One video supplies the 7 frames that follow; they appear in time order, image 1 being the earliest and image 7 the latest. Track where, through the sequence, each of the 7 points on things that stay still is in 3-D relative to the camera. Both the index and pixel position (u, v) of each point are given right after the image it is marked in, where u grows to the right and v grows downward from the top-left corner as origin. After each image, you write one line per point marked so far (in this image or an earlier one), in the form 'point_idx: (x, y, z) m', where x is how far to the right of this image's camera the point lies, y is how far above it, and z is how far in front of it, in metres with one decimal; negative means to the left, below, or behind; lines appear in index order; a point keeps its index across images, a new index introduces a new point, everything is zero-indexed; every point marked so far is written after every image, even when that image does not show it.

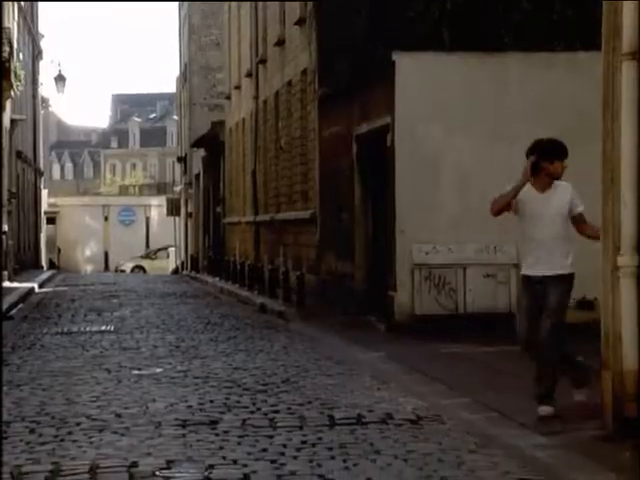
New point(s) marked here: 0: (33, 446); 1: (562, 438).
0: (-1.2, -0.8, +5.6) m
1: (+1.0, -0.8, +5.5) m
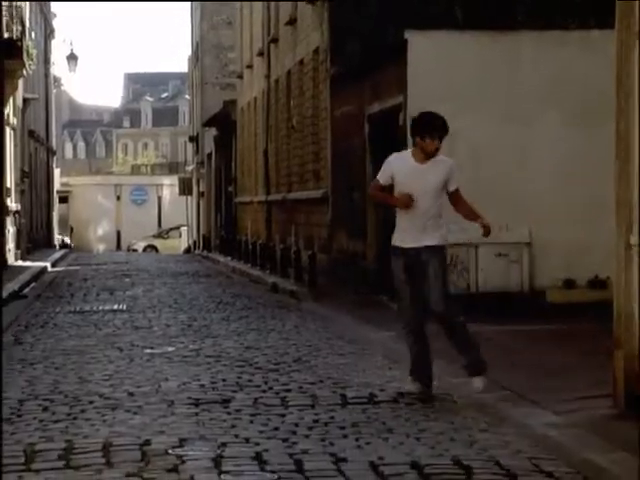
0: (-1.1, -0.7, +5.6) m
1: (+1.0, -0.7, +5.5) m
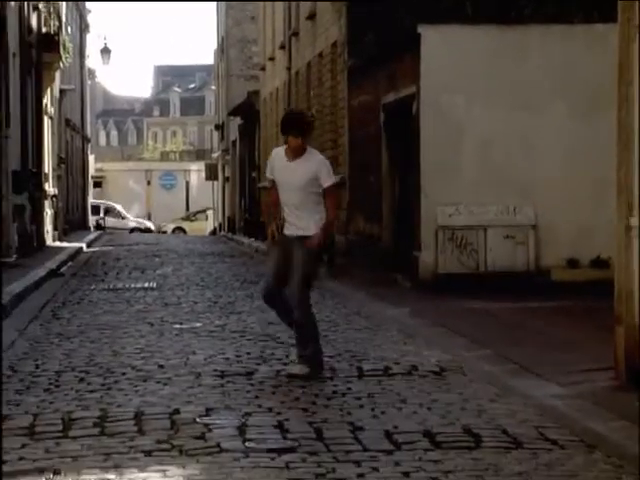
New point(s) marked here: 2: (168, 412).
0: (-1.0, -0.7, +6.0) m
1: (+1.1, -0.6, +5.9) m
2: (-0.6, -0.7, +5.7) m
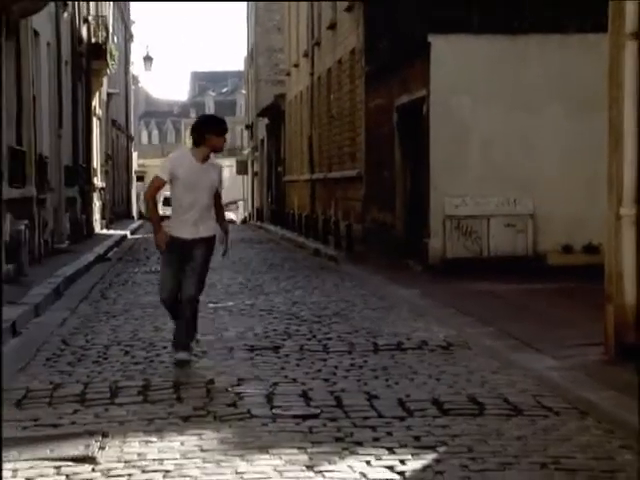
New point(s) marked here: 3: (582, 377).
0: (-0.9, -0.6, +6.6) m
1: (+1.2, -0.6, +6.5) m
2: (-0.5, -0.7, +6.4) m
3: (+1.2, -0.6, +6.3) m
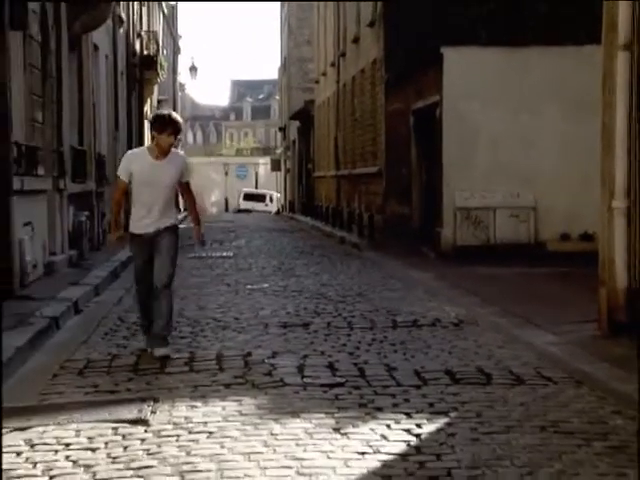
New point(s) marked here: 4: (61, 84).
0: (-0.8, -0.6, +7.5) m
1: (+1.3, -0.5, +7.2) m
2: (-0.4, -0.6, +7.2) m
3: (+1.4, -0.6, +7.1) m
4: (-2.1, +1.3, +11.1) m
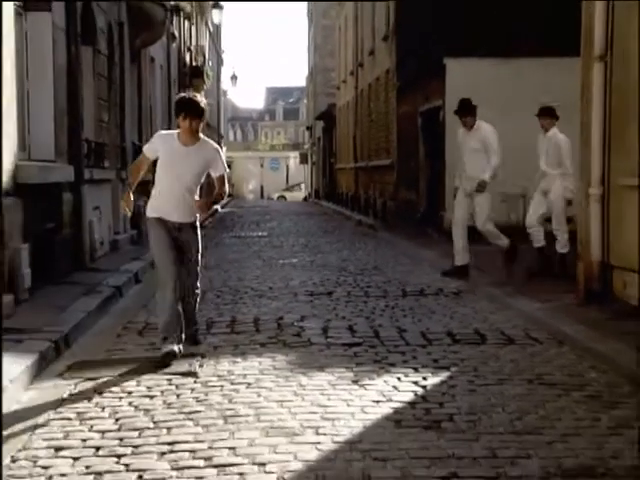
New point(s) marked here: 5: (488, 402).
0: (-0.7, -0.4, +8.7) m
1: (+1.5, -0.4, +8.5) m
2: (-0.3, -0.5, +8.5) m
3: (+1.5, -0.5, +8.3) m
4: (-1.9, +1.4, +12.4) m
5: (+0.9, -0.9, +7.2) m
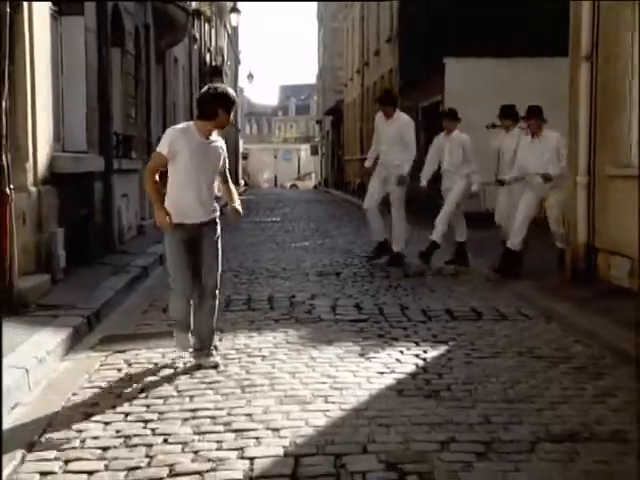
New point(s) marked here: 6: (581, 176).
0: (-0.6, -0.3, +9.5) m
1: (+1.5, -0.3, +9.2) m
2: (-0.2, -0.4, +9.2) m
3: (+1.5, -0.4, +9.1) m
4: (-1.8, +1.5, +13.2) m
5: (+1.0, -0.8, +8.0) m
6: (+1.7, +0.4, +9.0) m
